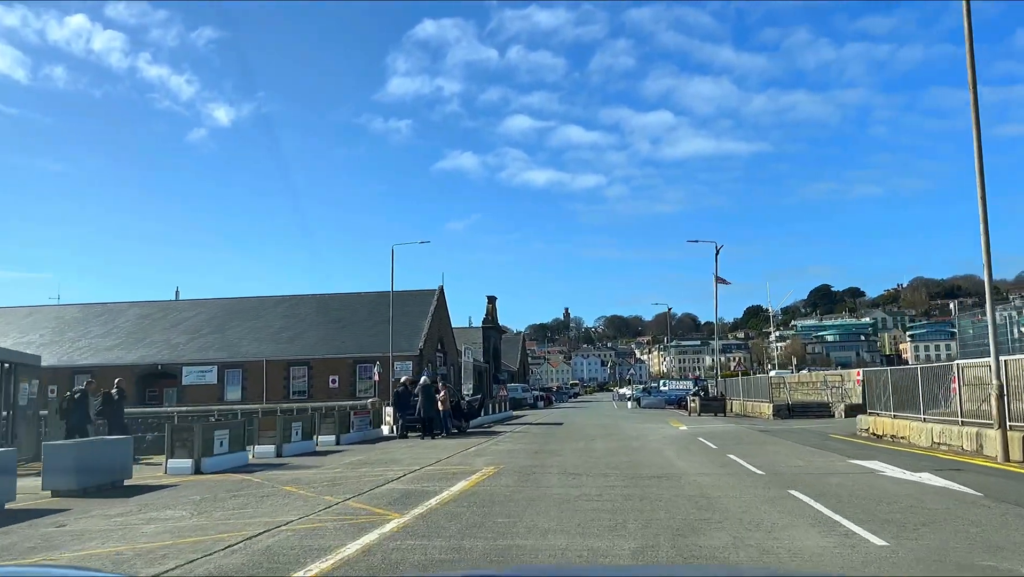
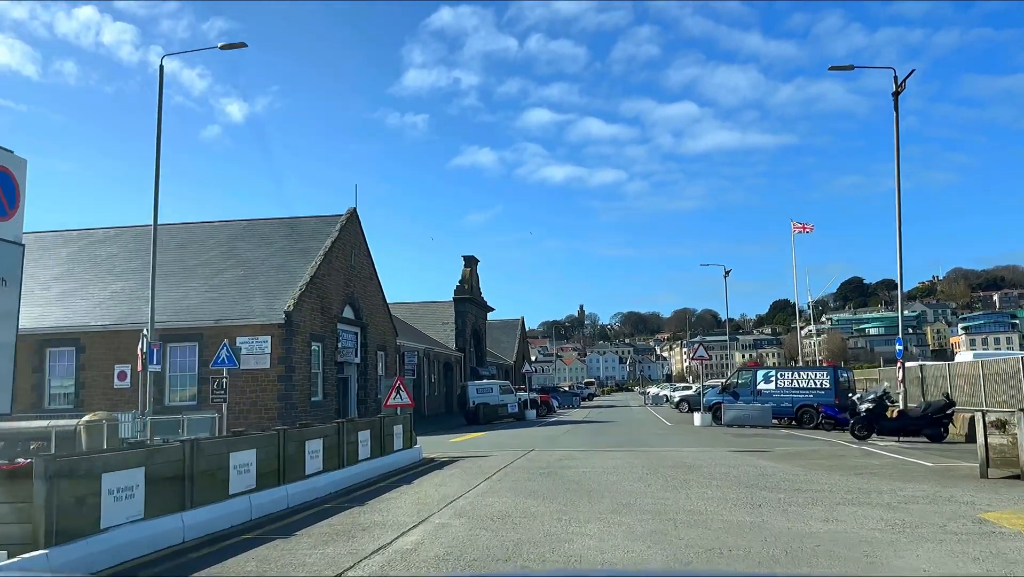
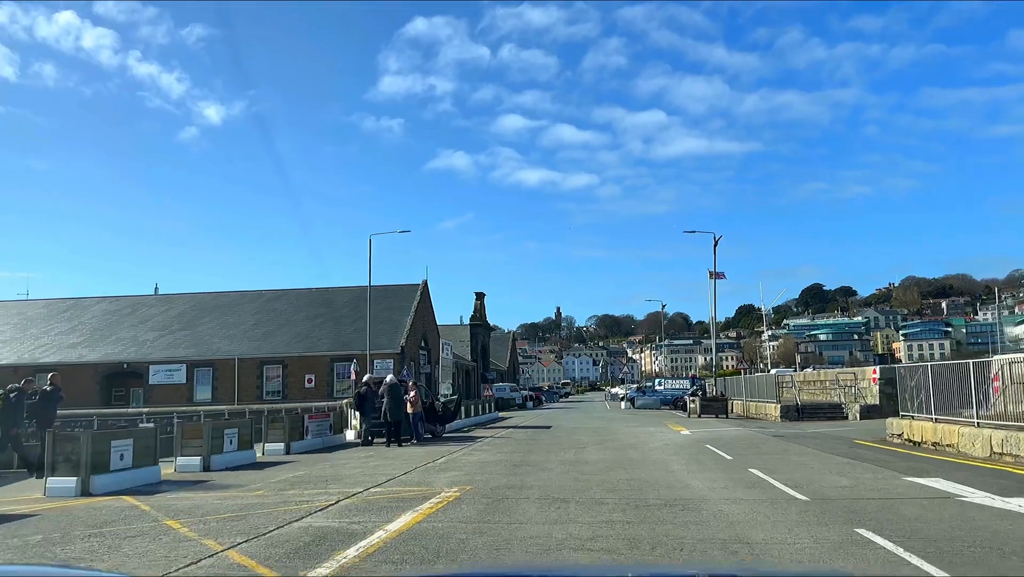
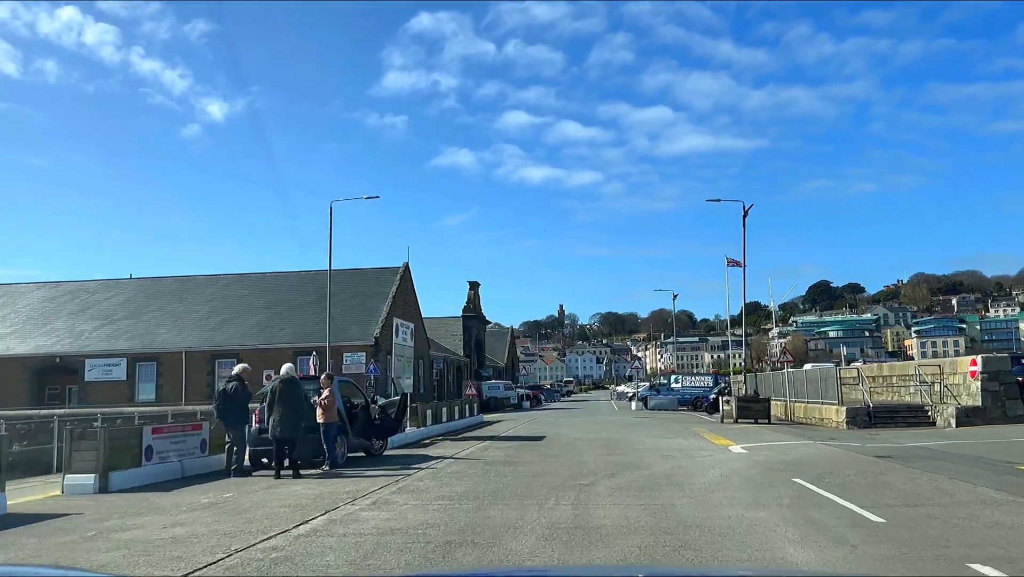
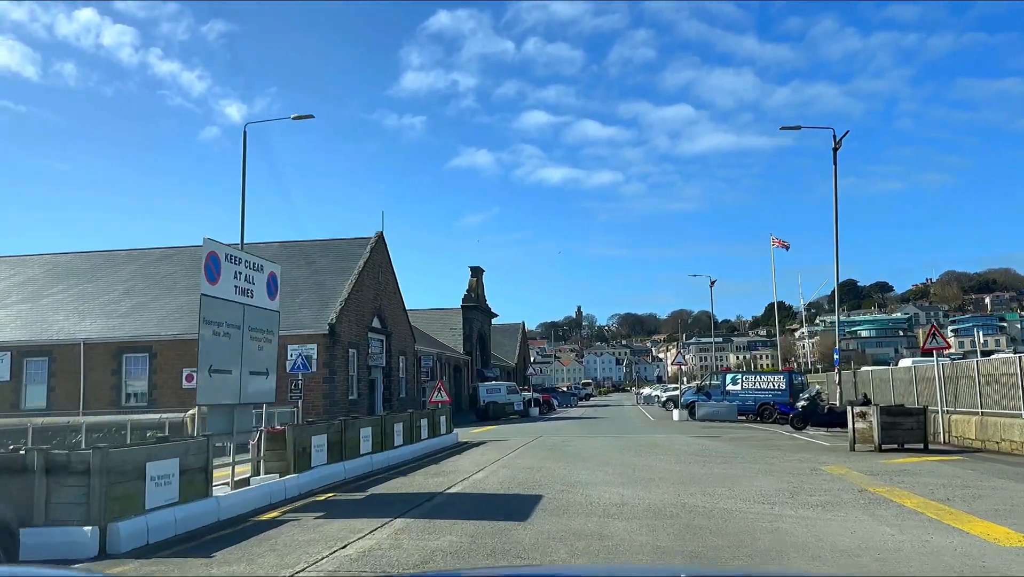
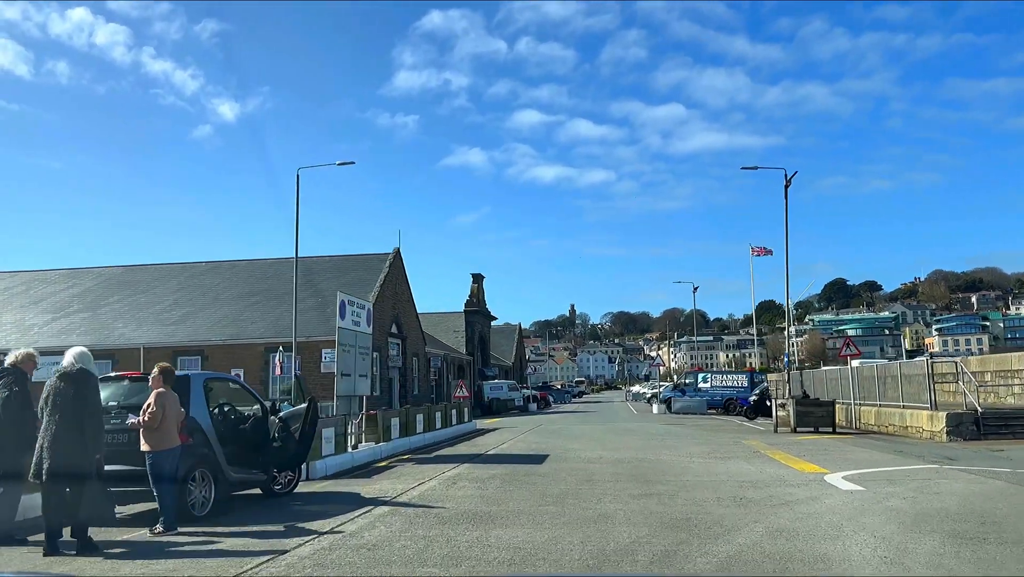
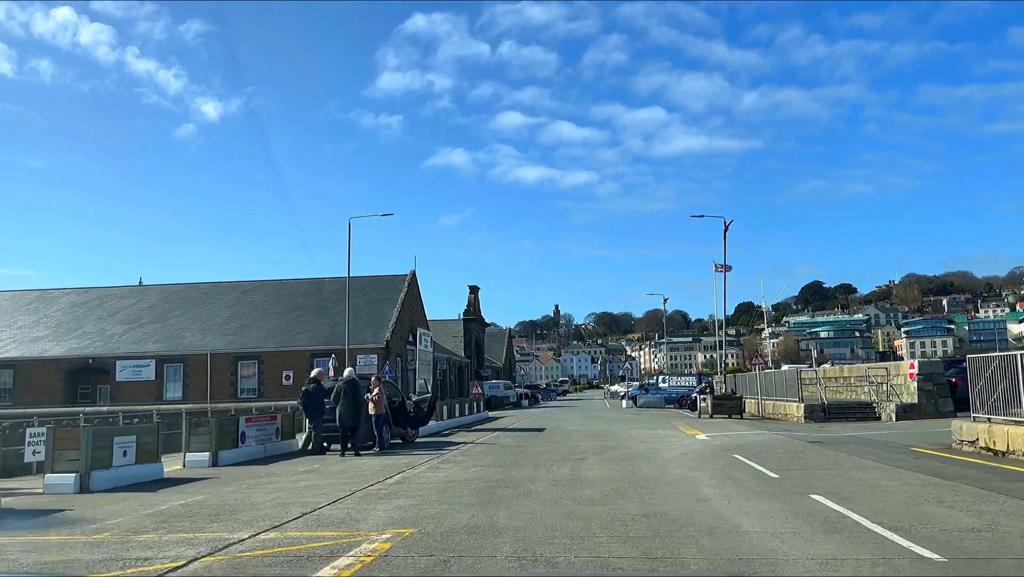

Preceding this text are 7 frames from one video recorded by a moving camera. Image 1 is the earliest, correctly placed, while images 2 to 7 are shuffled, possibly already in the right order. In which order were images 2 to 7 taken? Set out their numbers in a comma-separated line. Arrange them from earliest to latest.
3, 7, 4, 6, 5, 2
